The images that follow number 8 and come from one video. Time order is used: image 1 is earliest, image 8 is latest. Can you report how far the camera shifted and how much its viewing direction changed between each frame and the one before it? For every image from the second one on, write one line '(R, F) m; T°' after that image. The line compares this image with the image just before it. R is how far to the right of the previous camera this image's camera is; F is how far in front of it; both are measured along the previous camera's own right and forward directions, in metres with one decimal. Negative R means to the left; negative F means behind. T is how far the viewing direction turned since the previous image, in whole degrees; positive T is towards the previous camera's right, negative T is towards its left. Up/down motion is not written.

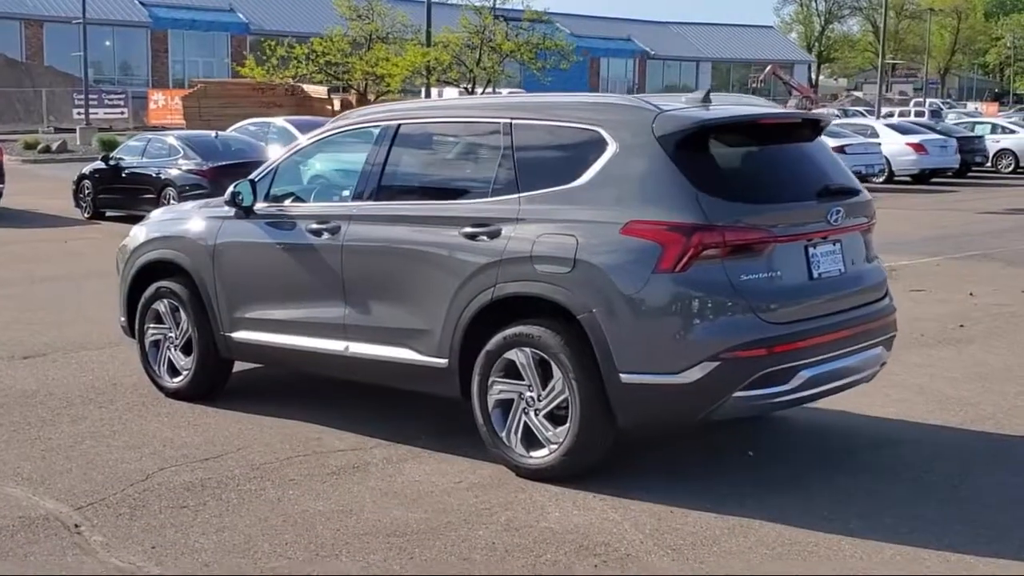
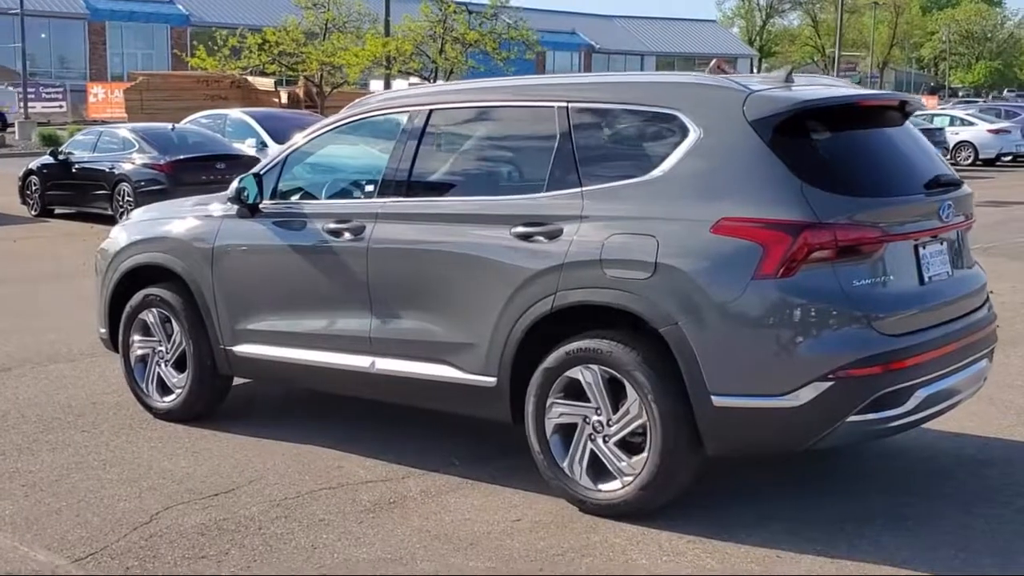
(-0.5, +0.8) m; +3°
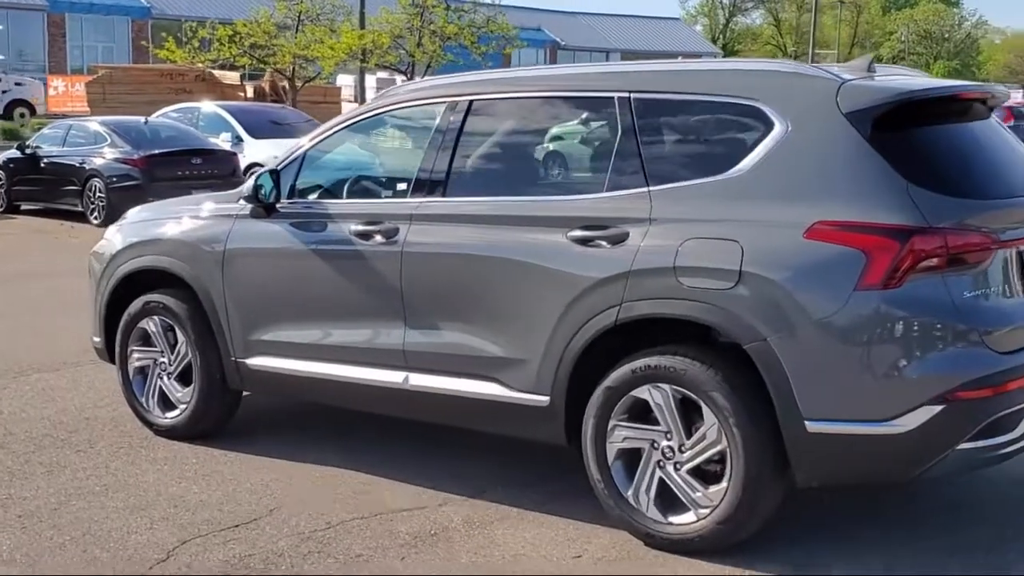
(-0.3, +0.5) m; +2°
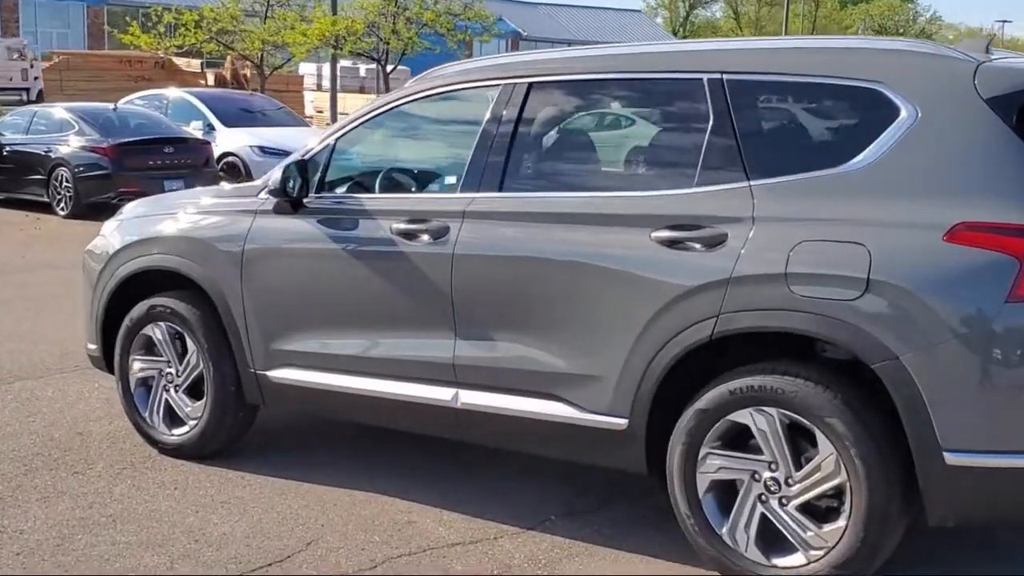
(-0.4, +0.6) m; +2°
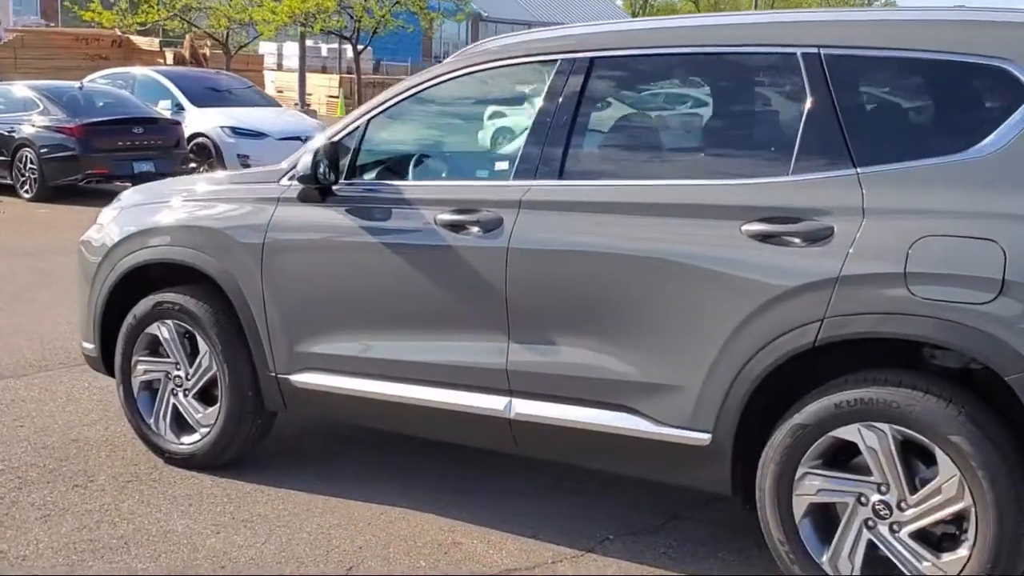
(-0.3, +0.5) m; +2°
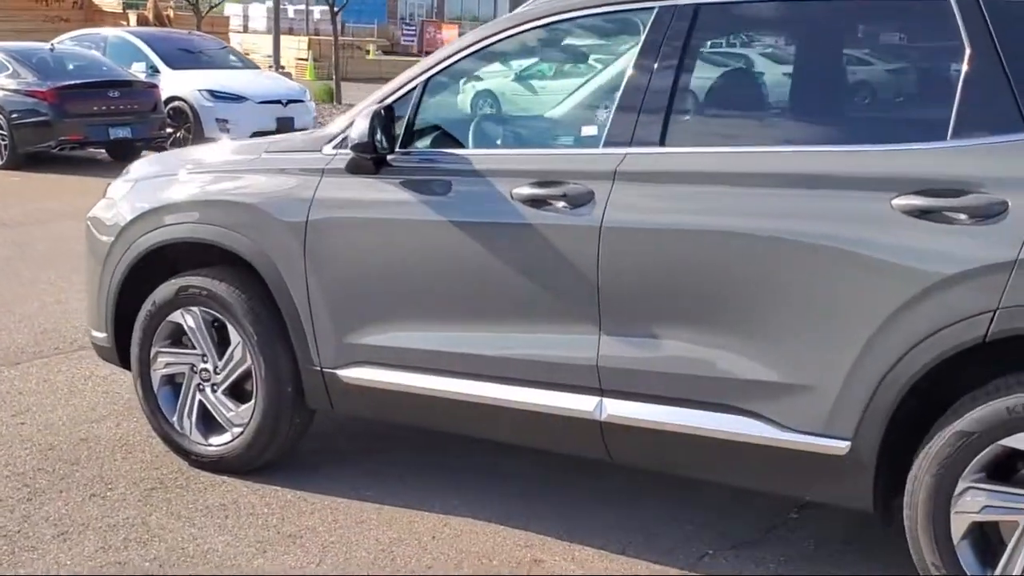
(-0.3, +0.5) m; +2°
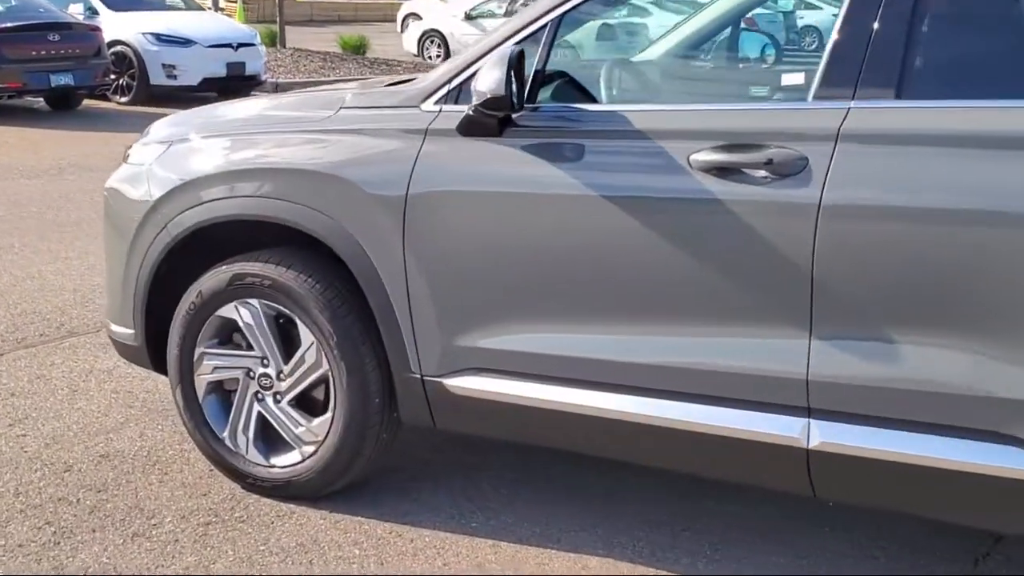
(-0.6, +0.8) m; +3°
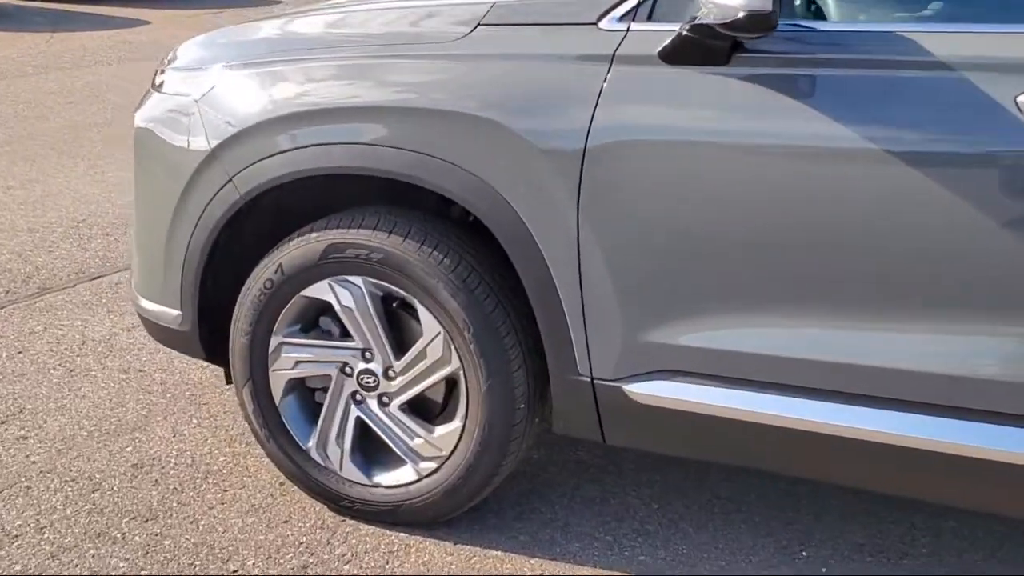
(-0.6, +0.8) m; +5°
